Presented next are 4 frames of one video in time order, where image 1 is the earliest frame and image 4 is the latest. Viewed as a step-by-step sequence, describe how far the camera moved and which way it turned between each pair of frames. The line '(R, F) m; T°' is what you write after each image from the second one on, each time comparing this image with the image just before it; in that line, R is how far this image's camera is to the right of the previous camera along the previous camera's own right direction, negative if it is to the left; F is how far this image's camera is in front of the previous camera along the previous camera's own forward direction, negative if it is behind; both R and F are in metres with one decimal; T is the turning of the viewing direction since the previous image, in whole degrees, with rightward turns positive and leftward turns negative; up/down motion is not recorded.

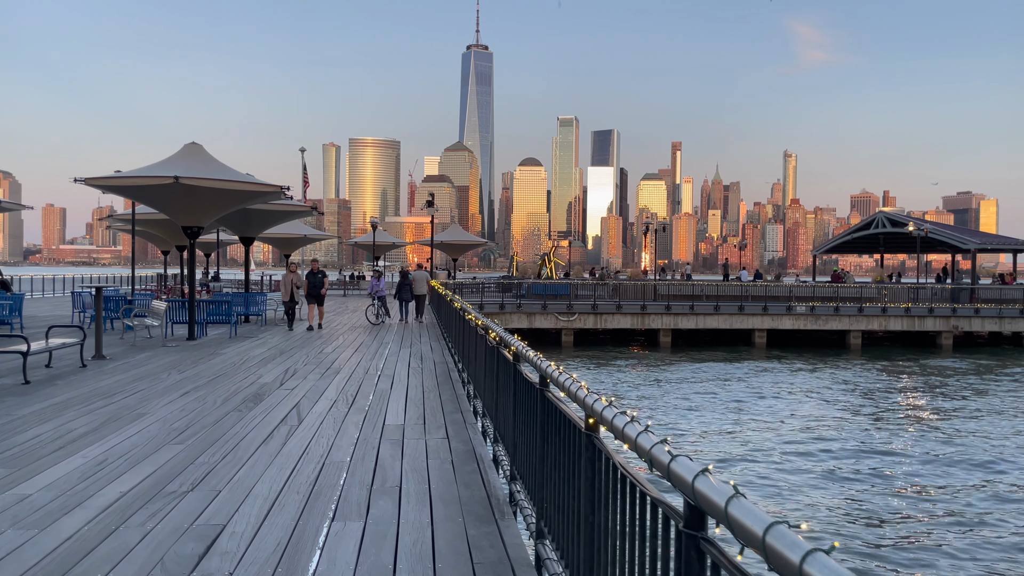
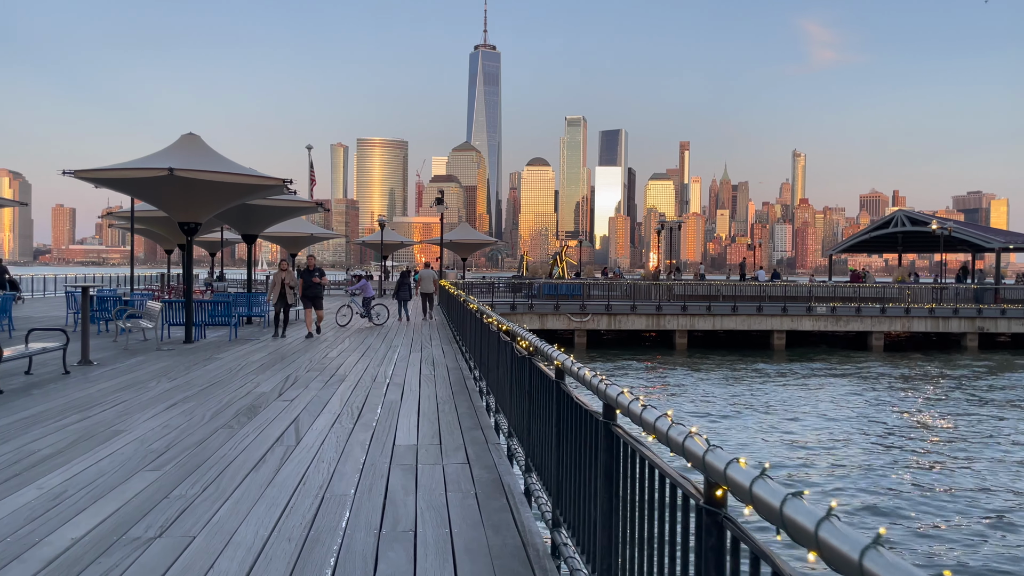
(-0.2, +1.1) m; -1°
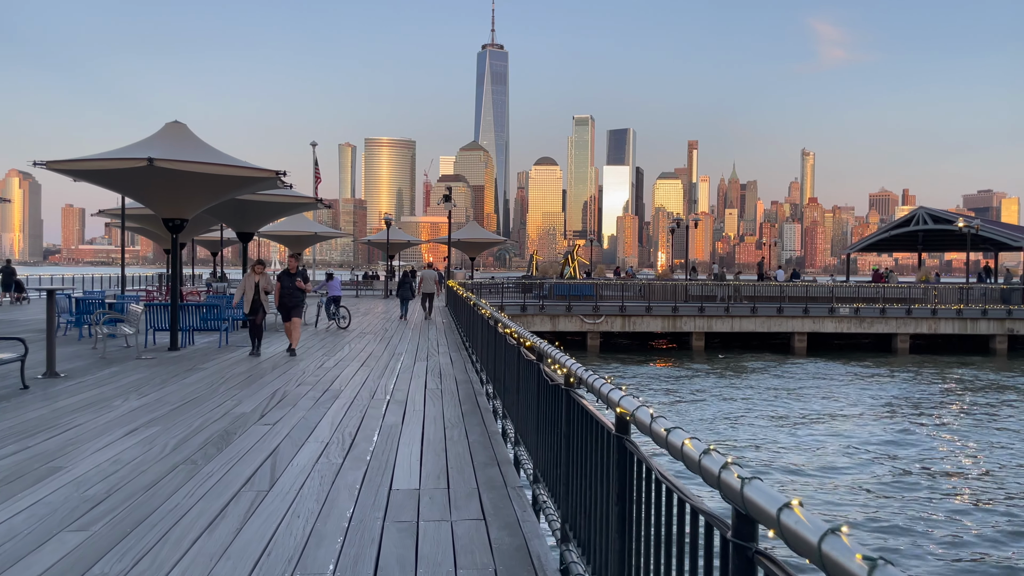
(-0.1, +1.4) m; -1°
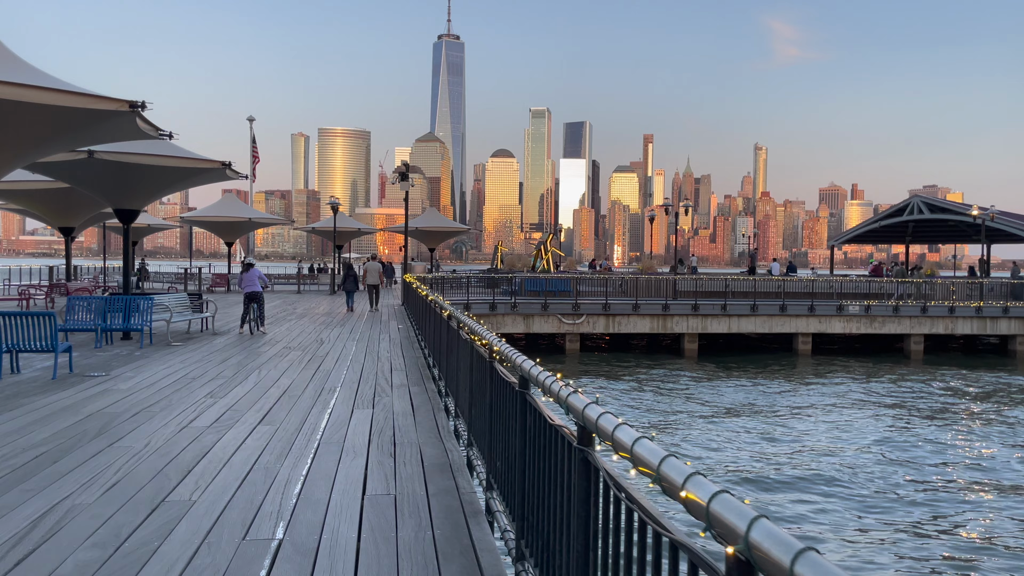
(+0.2, -0.7) m; +3°
